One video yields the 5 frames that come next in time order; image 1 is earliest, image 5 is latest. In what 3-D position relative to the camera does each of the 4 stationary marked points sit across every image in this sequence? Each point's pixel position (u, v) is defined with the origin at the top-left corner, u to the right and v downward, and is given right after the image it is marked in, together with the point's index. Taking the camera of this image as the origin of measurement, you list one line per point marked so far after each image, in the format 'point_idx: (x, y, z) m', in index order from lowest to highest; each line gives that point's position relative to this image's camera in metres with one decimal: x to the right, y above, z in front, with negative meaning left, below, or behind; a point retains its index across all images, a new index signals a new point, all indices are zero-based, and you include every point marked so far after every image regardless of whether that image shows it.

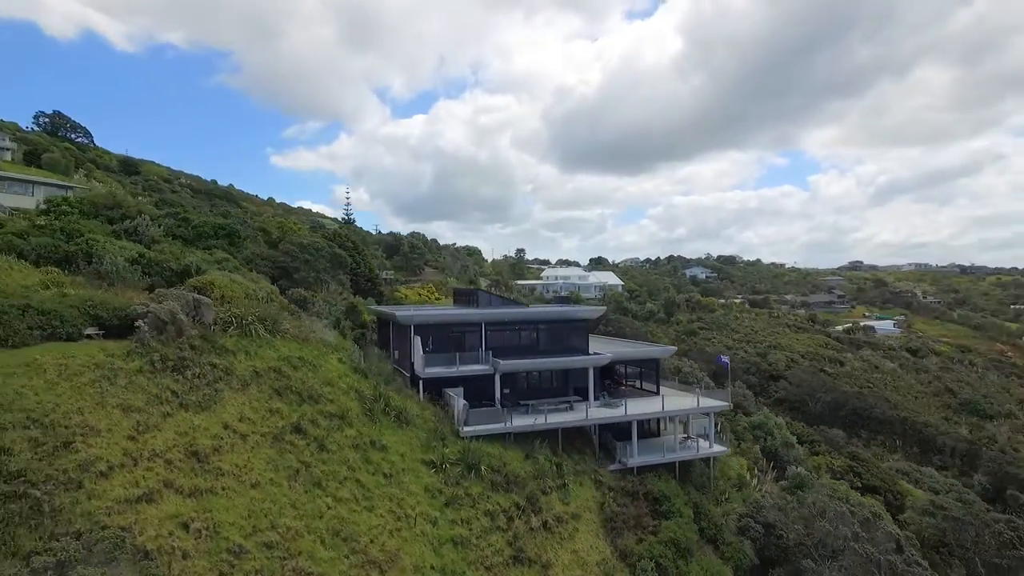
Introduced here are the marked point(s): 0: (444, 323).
0: (-2.0, -1.1, +18.5) m
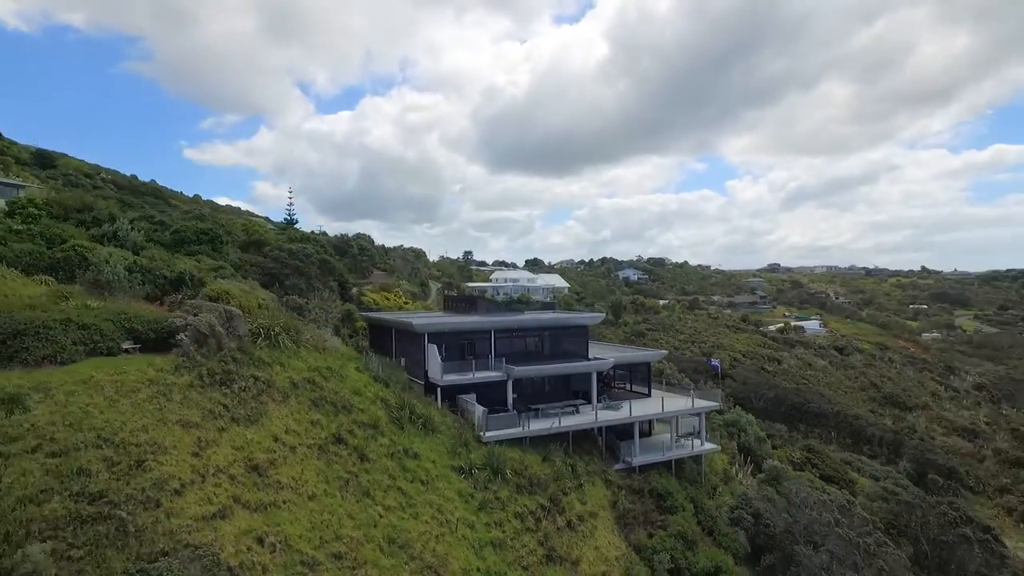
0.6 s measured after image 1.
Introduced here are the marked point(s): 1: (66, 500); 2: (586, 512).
0: (-1.7, -1.3, +18.9) m
1: (-6.5, -3.1, +9.0) m
2: (+2.0, -6.1, +16.8) m
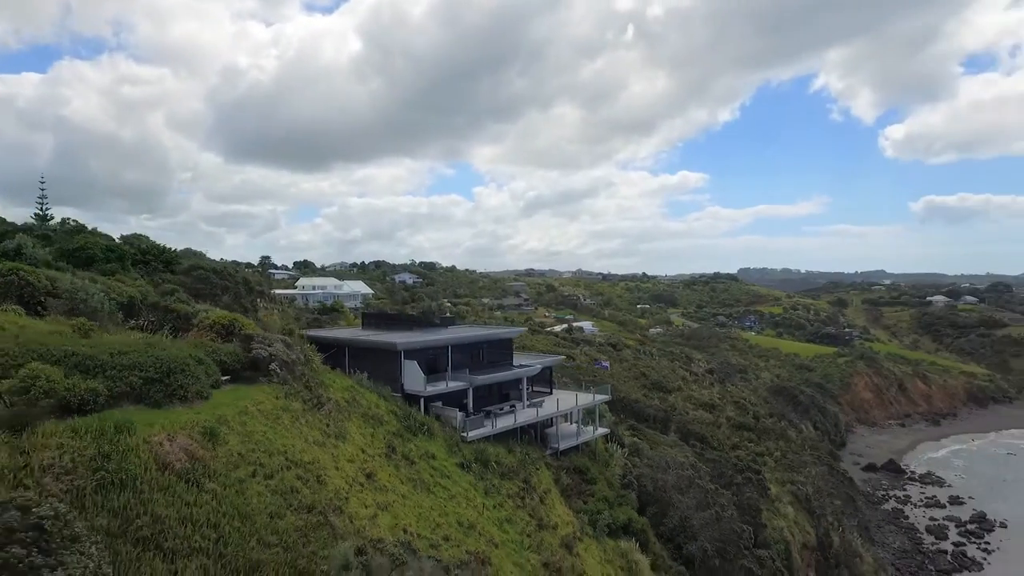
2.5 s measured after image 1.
0: (-3.1, -2.1, +21.5) m
1: (-3.7, -3.8, +10.5) m
2: (+1.1, -6.8, +21.0) m
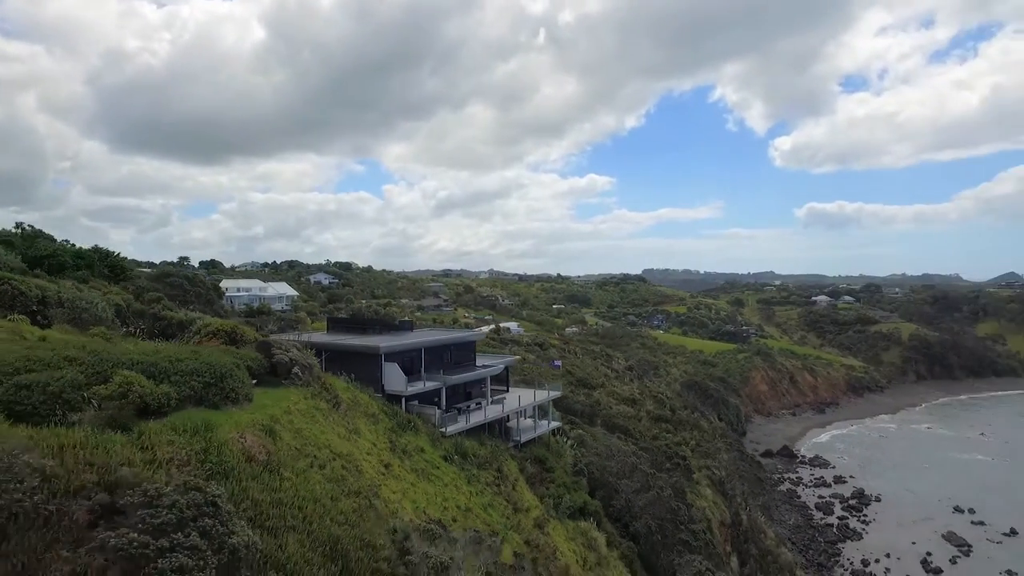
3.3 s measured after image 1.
0: (-4.2, -2.4, +23.1) m
1: (-3.2, -4.1, +12.1) m
2: (+0.1, -7.1, +23.2) m
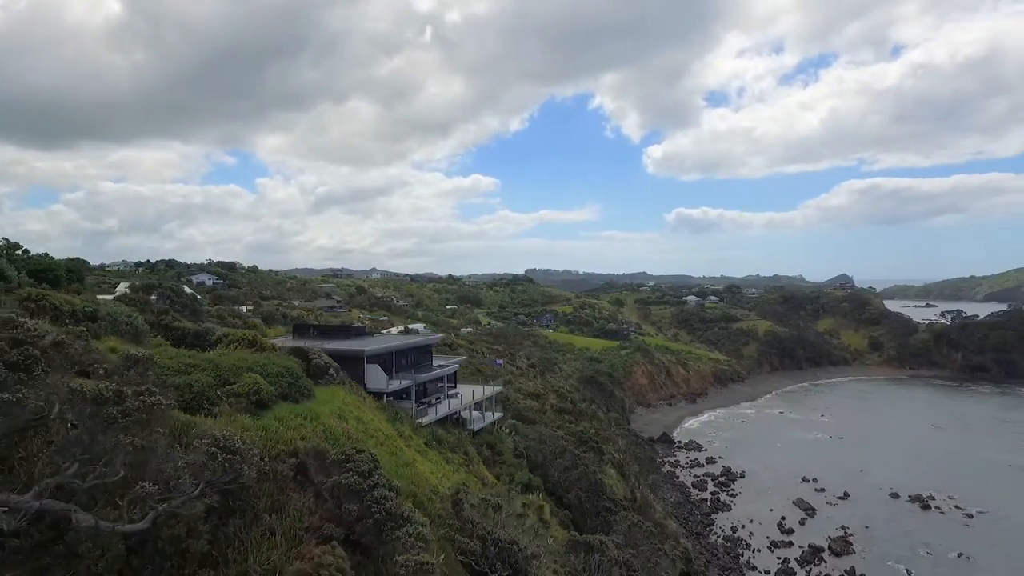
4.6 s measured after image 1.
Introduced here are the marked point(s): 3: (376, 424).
0: (-5.8, -2.8, +26.4) m
1: (-2.8, -4.6, +15.8) m
2: (-1.6, -7.6, +27.3) m
3: (-3.8, -3.7, +17.0) m
